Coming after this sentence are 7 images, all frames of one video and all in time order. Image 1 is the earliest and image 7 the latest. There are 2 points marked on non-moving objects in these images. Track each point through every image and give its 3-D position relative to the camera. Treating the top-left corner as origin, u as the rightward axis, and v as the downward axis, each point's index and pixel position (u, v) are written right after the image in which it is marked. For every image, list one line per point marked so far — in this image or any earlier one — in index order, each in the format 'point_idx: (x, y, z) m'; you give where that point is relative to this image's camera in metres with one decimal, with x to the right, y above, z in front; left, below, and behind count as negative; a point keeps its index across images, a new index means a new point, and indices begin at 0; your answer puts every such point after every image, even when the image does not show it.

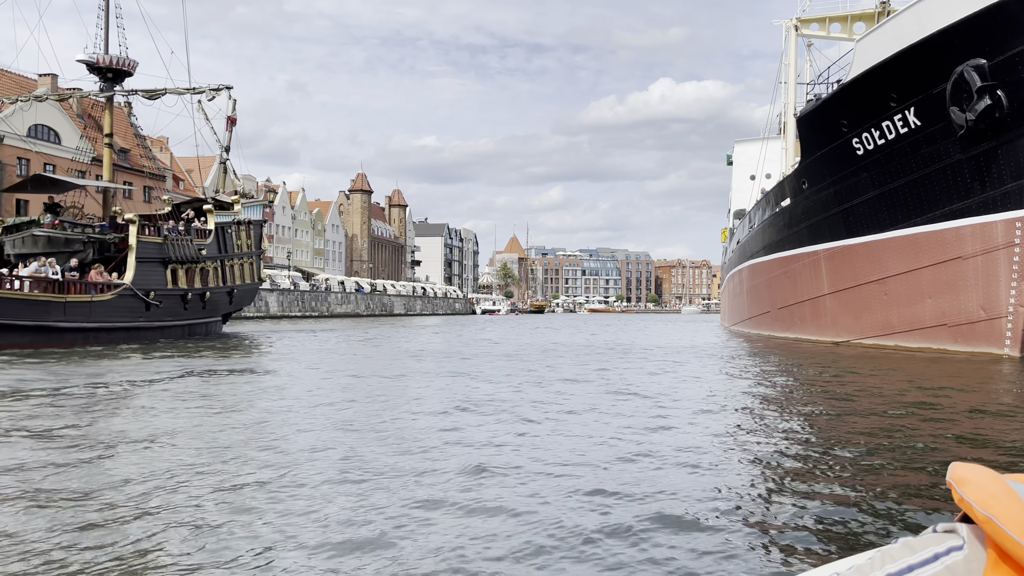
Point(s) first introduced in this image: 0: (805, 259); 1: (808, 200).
0: (+7.4, +0.7, +19.9) m
1: (+7.3, +2.2, +19.4) m
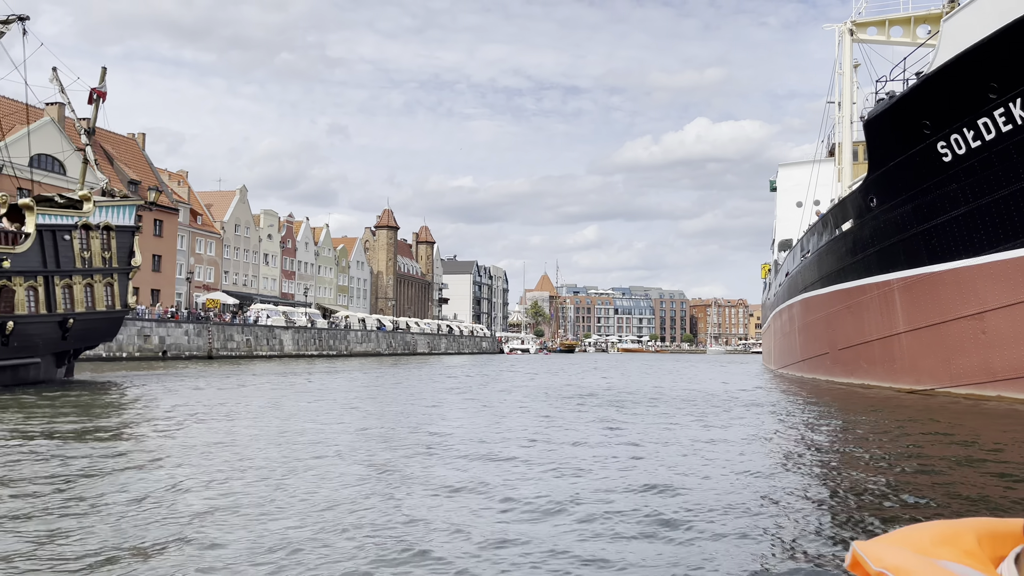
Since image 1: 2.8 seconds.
0: (+7.6, 0.0, +16.6) m
1: (+7.5, +1.4, +16.1) m
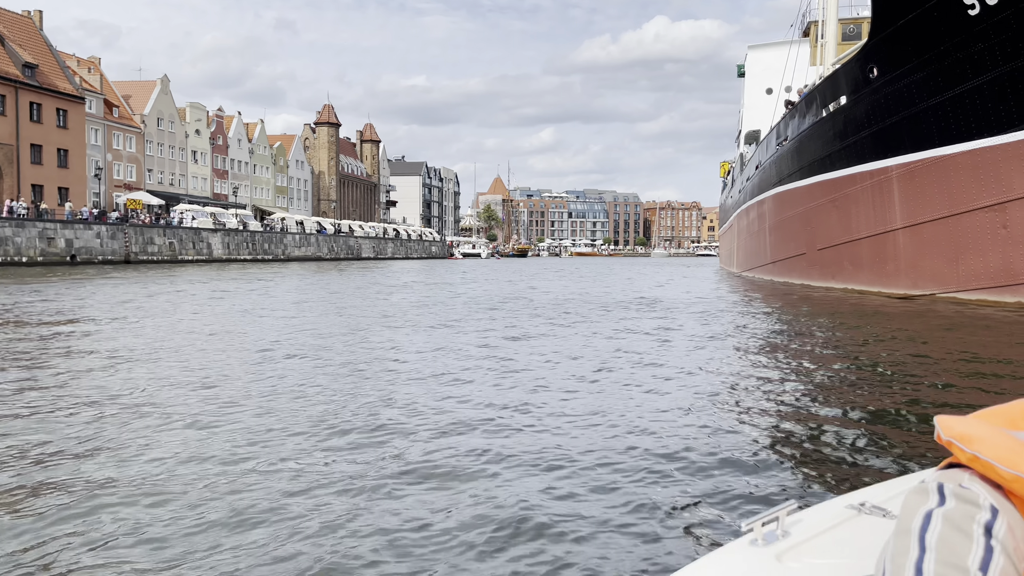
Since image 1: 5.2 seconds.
0: (+6.3, +1.9, +14.0) m
1: (+6.2, +3.3, +13.4) m
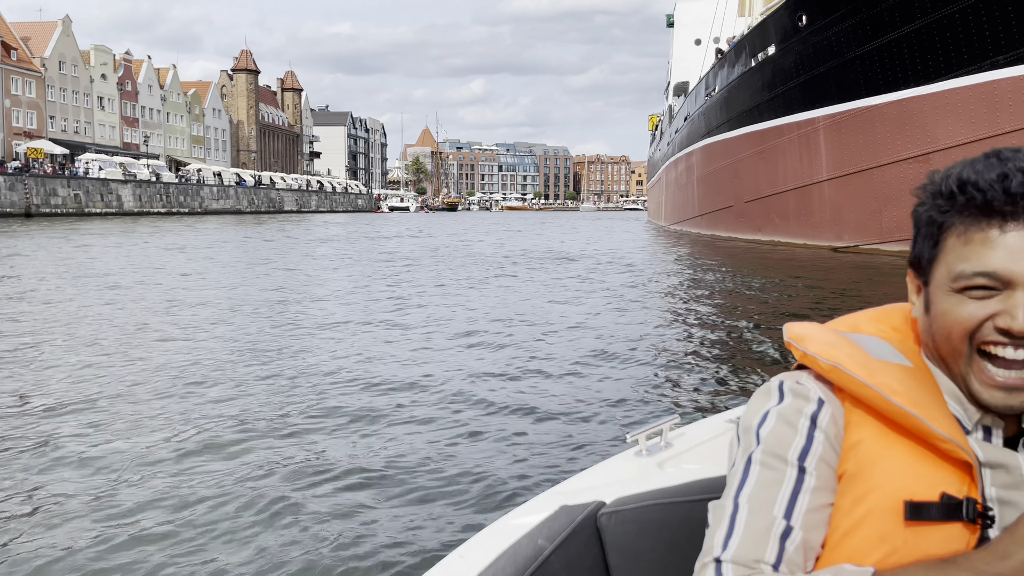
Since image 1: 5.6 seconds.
0: (+5.0, +2.7, +13.7) m
1: (+5.0, +4.1, +13.0) m
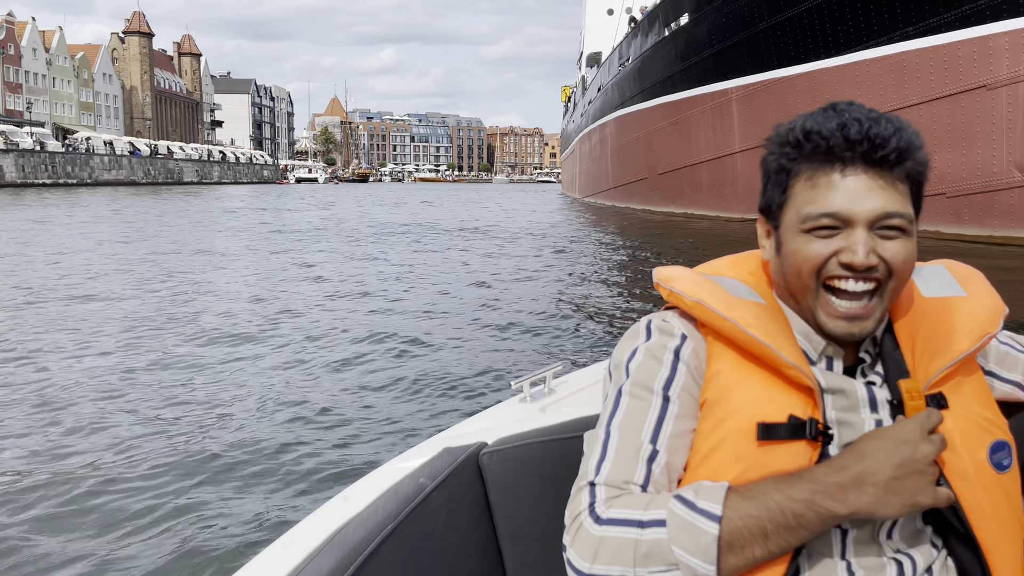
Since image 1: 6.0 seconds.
0: (+3.5, +3.3, +13.9) m
1: (+3.5, +4.6, +13.2) m
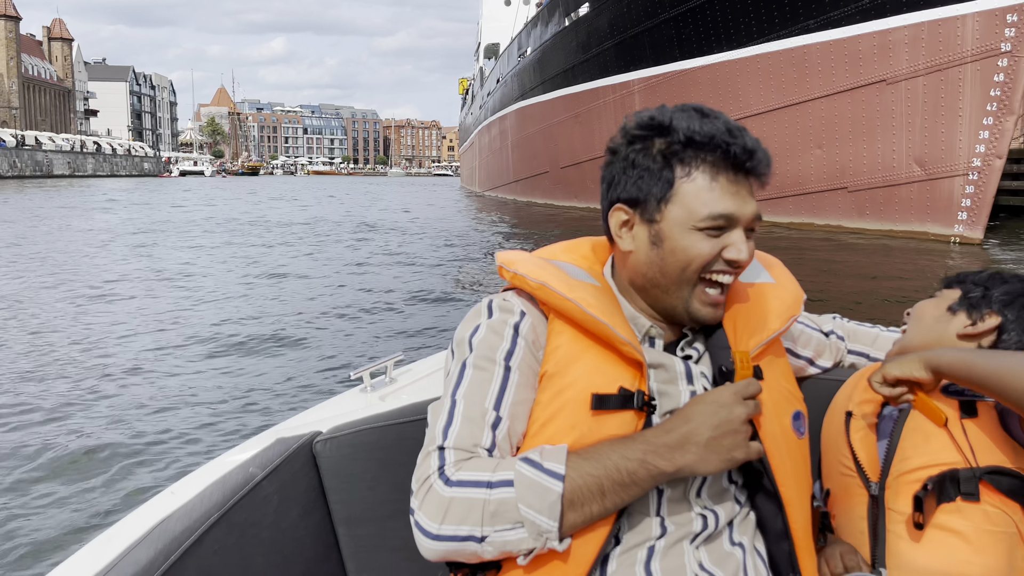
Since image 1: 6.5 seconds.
0: (+1.6, +3.5, +14.2) m
1: (+1.7, +4.8, +13.4) m
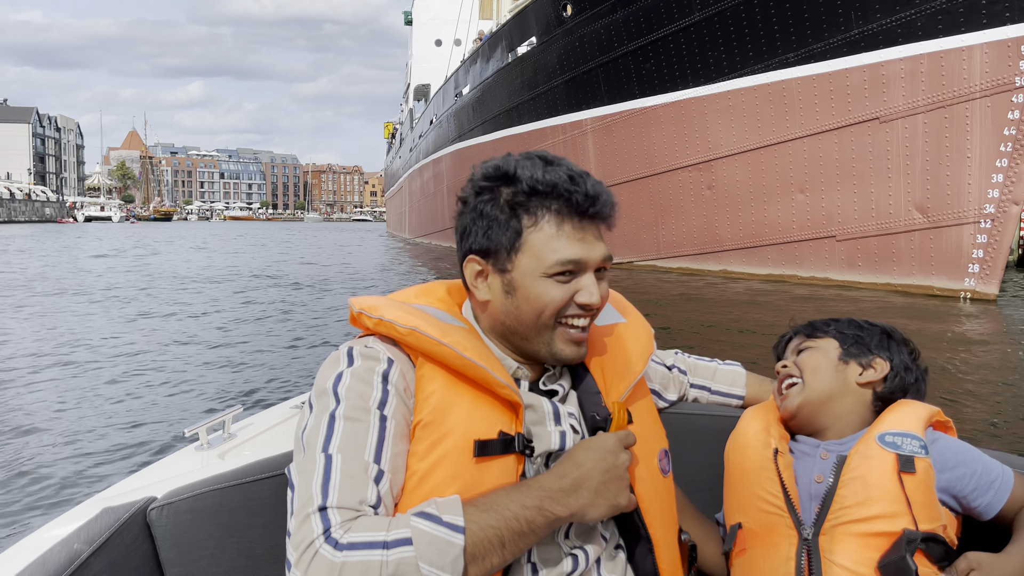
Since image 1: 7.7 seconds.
0: (+0.1, +2.7, +14.4) m
1: (+0.3, +4.0, +13.7) m
